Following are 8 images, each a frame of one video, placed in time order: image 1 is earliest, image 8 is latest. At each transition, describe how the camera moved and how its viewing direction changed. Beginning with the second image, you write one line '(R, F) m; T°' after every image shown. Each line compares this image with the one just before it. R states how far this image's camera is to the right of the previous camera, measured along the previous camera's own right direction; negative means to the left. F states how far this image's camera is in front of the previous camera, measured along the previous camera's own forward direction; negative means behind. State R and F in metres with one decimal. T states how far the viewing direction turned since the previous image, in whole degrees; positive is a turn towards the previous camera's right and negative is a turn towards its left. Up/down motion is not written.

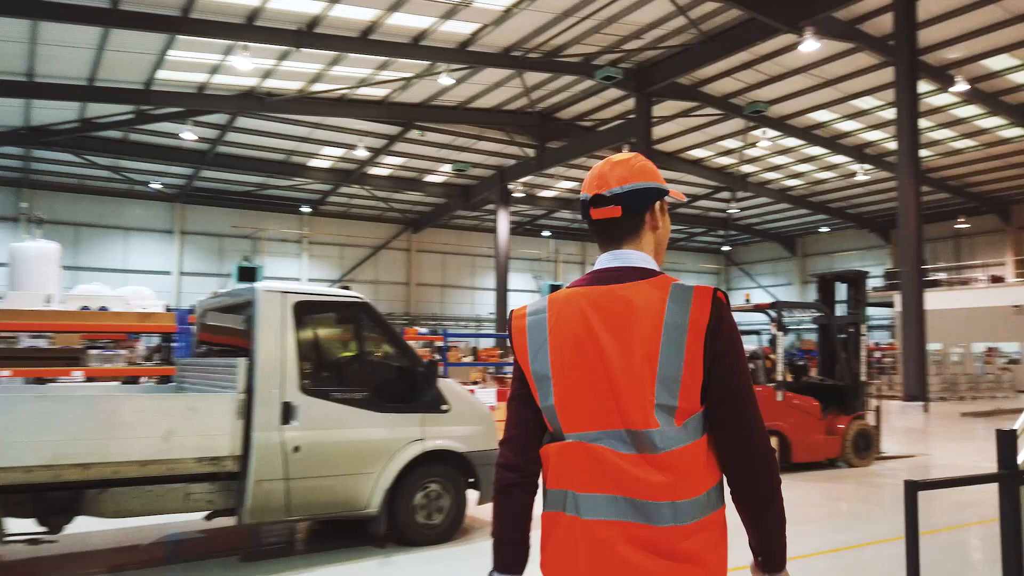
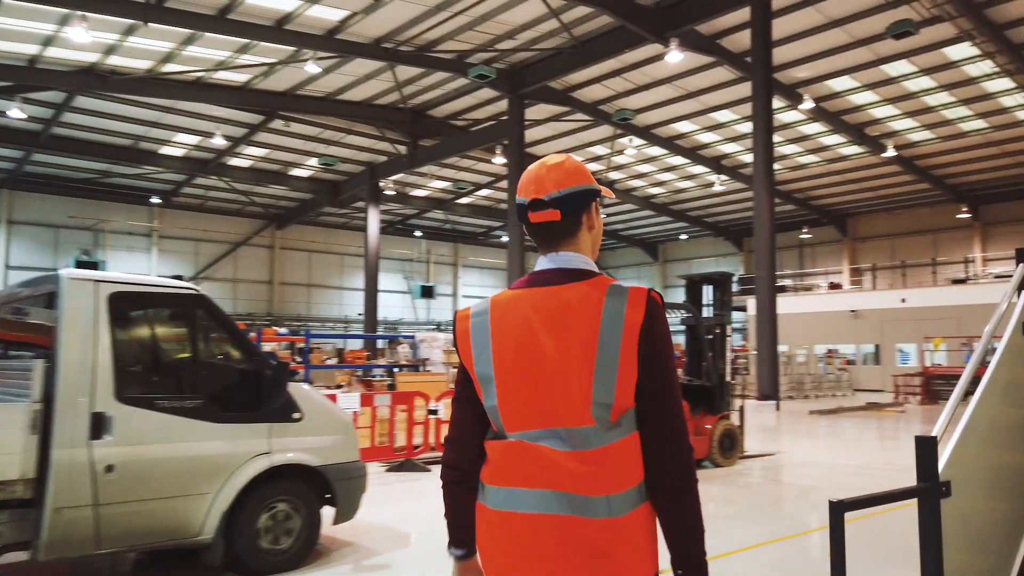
(0.0, +0.4) m; +10°
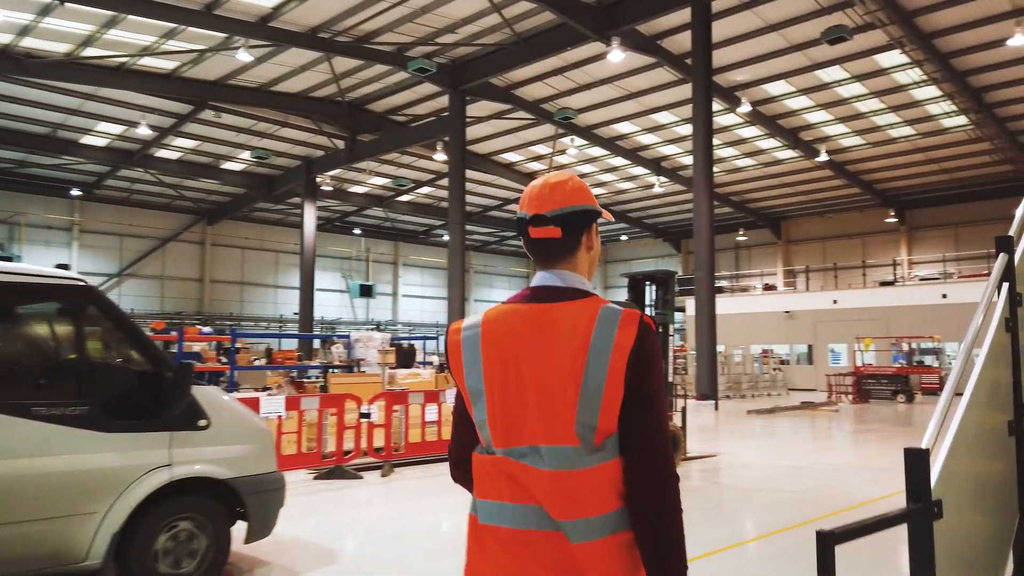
(0.0, +0.3) m; +4°
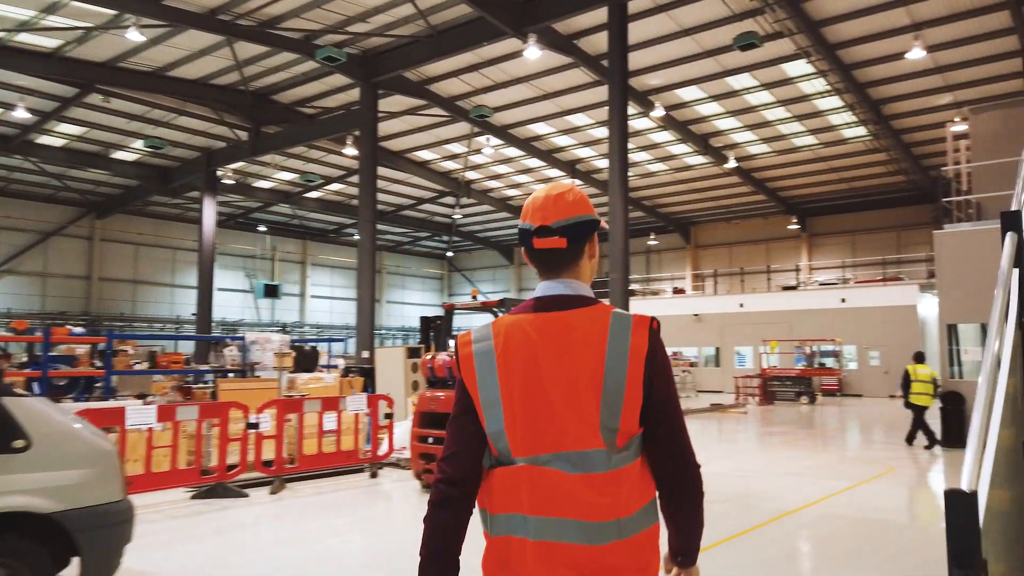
(+0.1, +0.5) m; +7°
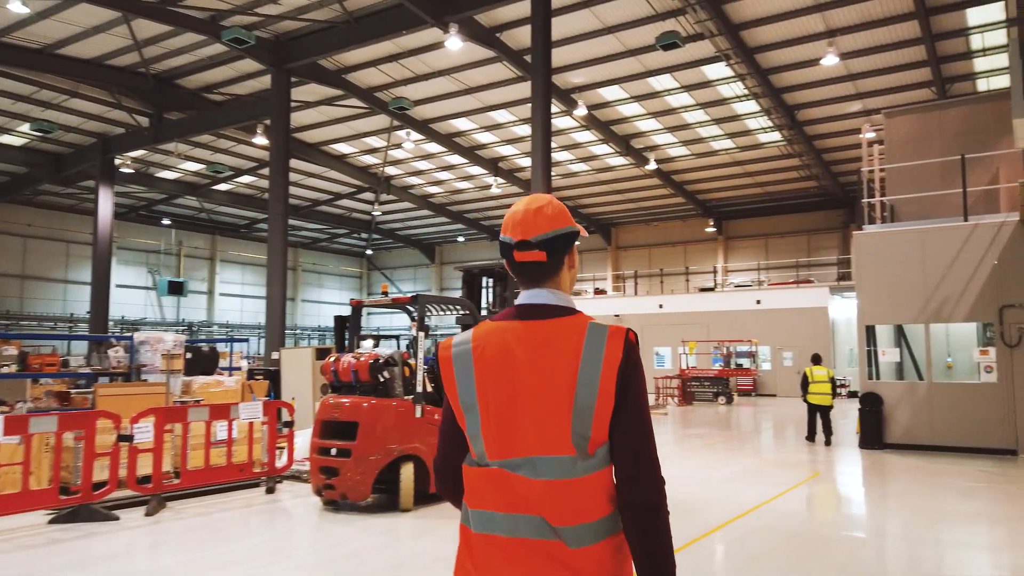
(+0.1, +0.5) m; +6°
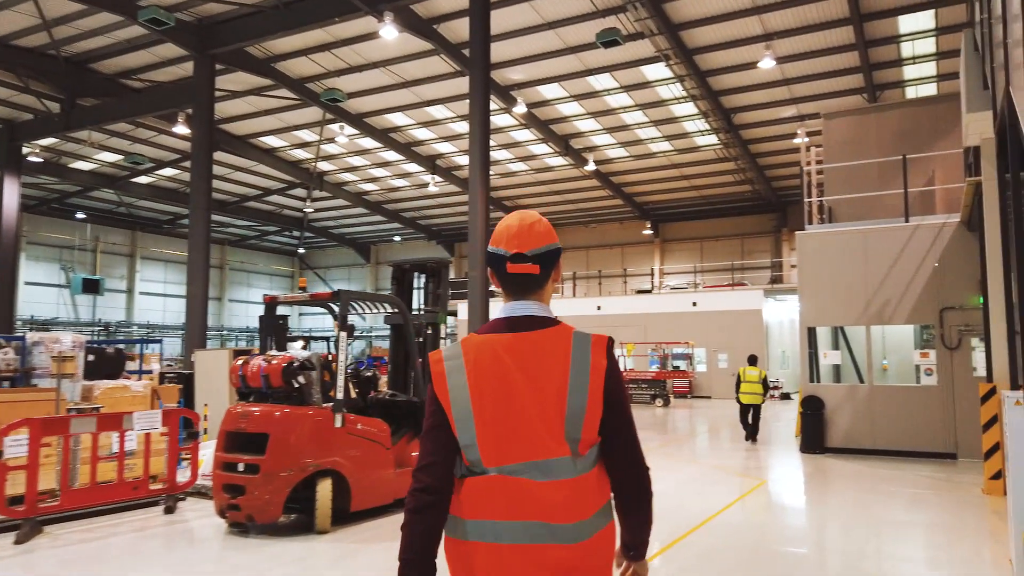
(0.0, +0.5) m; +5°
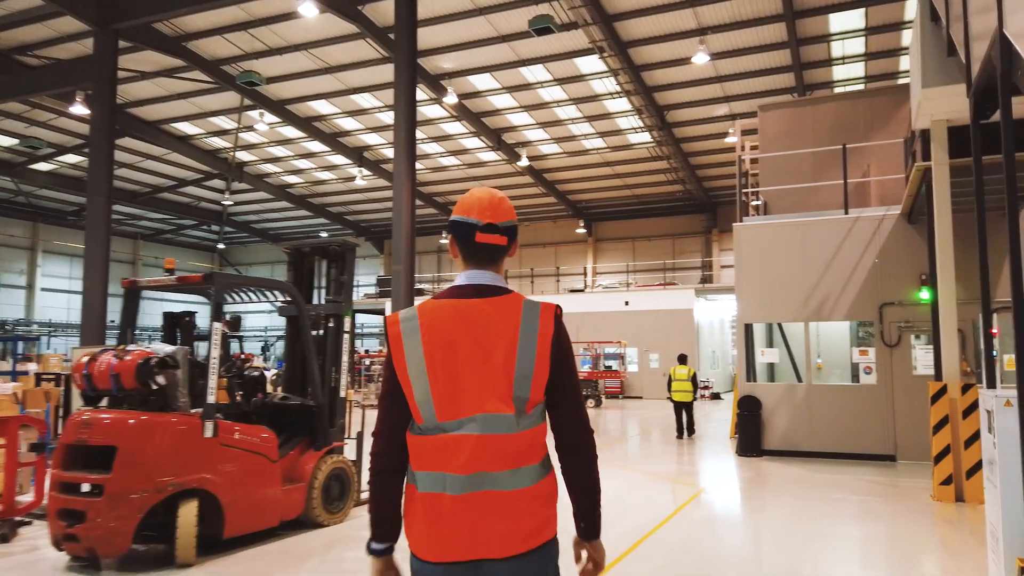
(+0.1, +0.7) m; +5°
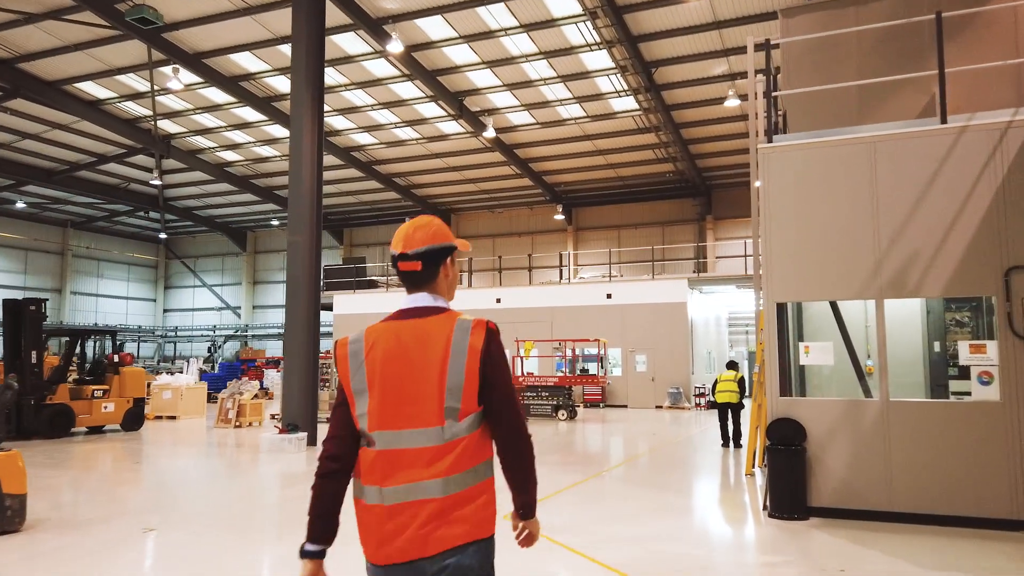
(+0.7, +3.3) m; +1°
